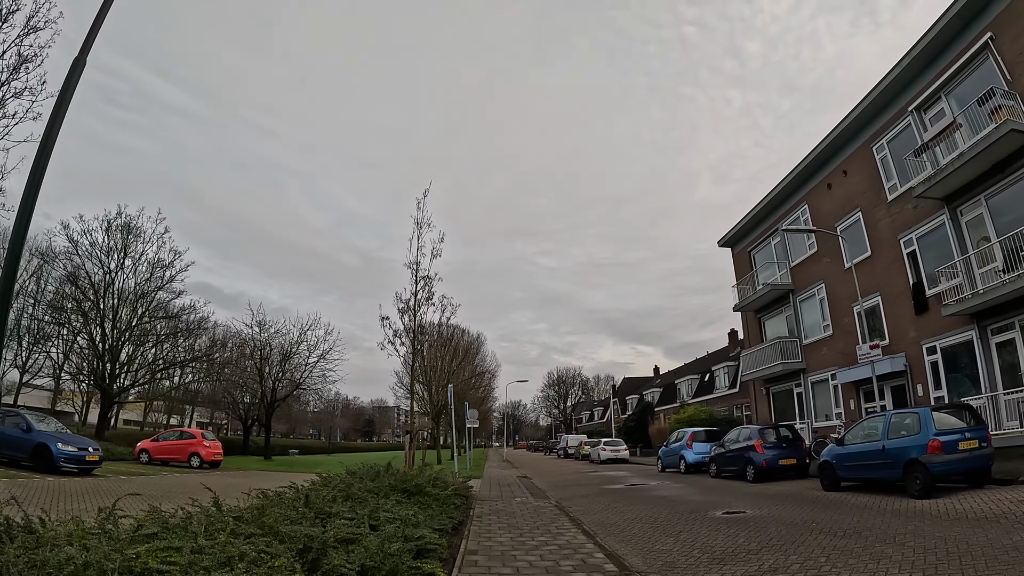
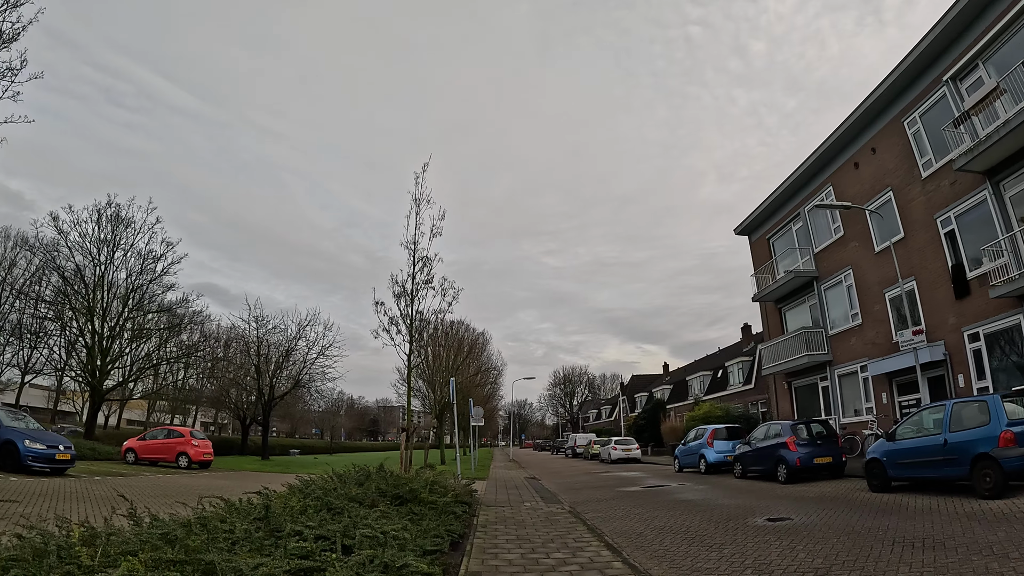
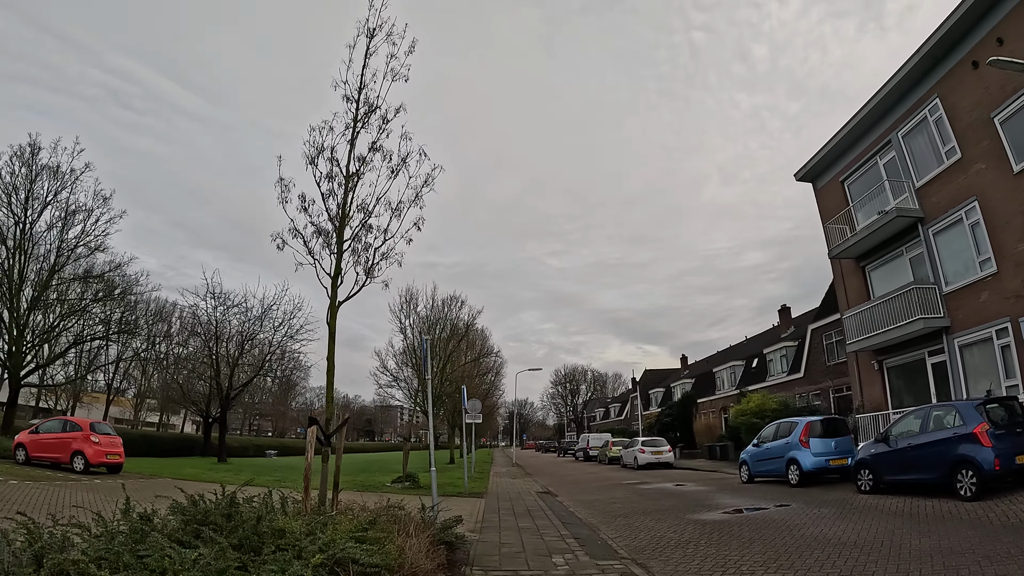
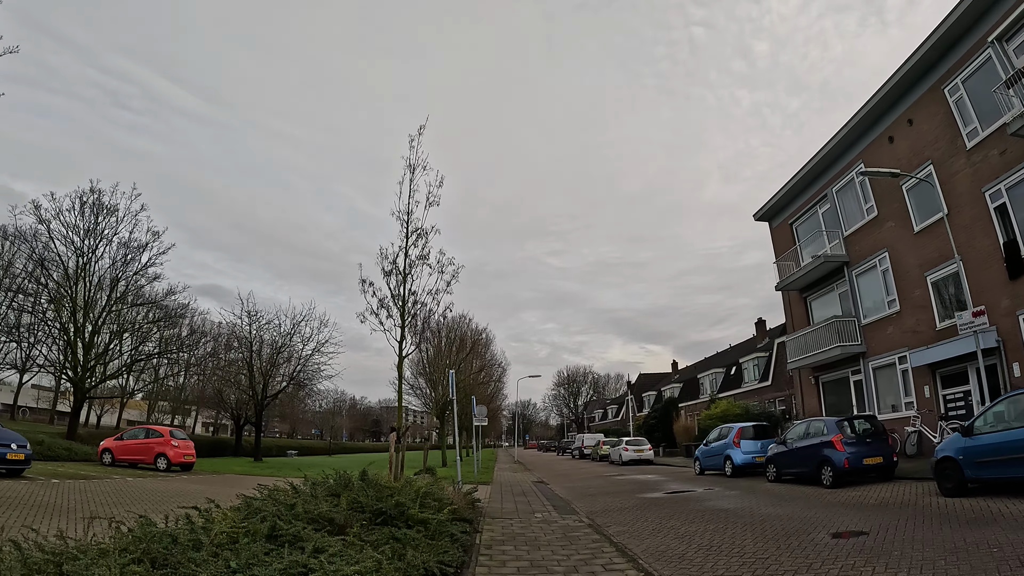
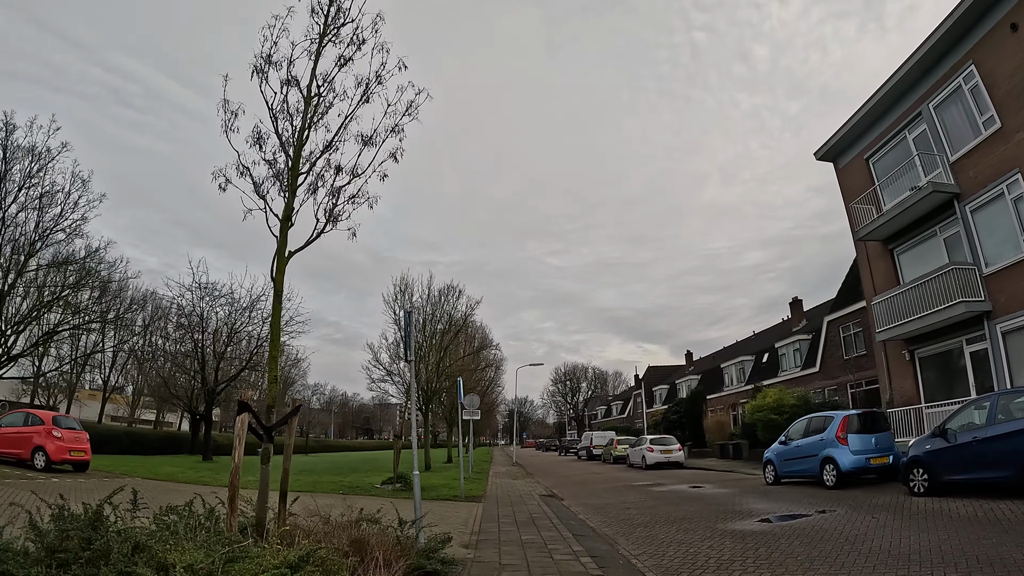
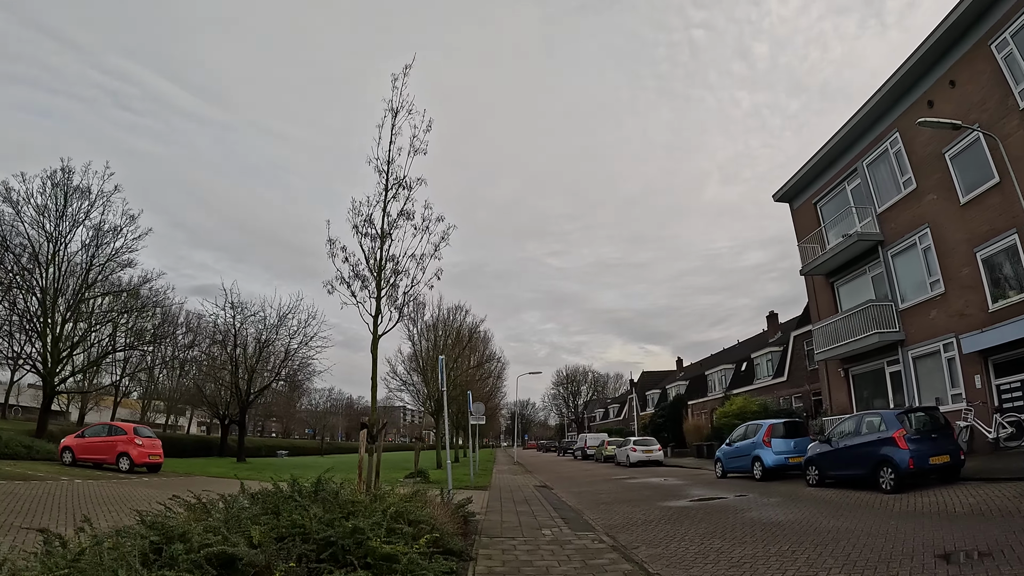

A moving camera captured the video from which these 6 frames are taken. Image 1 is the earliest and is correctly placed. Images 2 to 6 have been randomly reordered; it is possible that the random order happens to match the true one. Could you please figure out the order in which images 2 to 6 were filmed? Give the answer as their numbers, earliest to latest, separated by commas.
2, 4, 6, 3, 5
